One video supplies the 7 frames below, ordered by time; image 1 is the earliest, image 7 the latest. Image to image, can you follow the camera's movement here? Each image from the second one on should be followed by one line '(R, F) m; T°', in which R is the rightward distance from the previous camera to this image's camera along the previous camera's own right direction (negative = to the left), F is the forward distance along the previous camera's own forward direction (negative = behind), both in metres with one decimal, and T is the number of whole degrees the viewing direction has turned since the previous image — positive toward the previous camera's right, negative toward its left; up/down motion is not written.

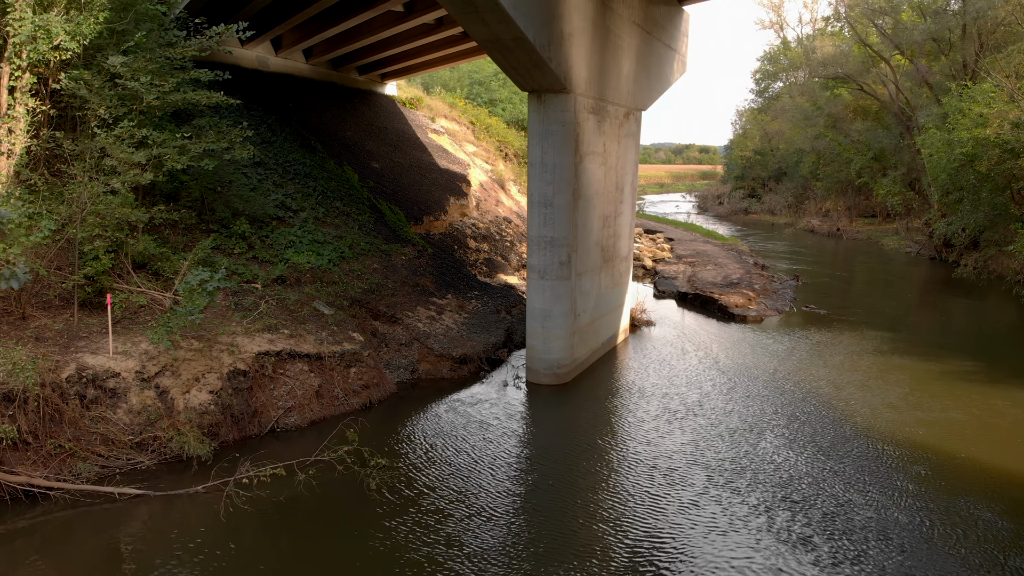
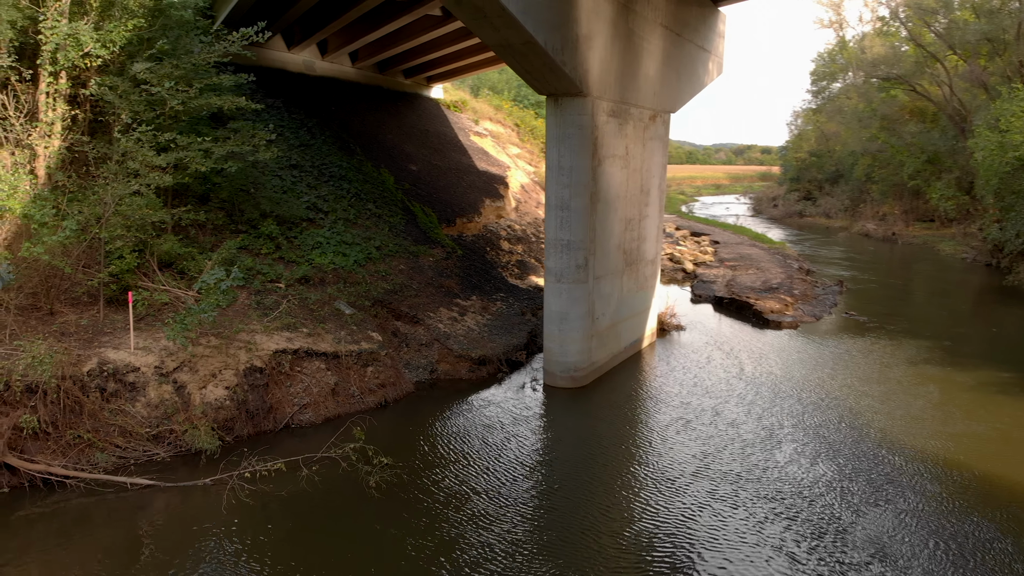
(+0.4, 0.0) m; -4°
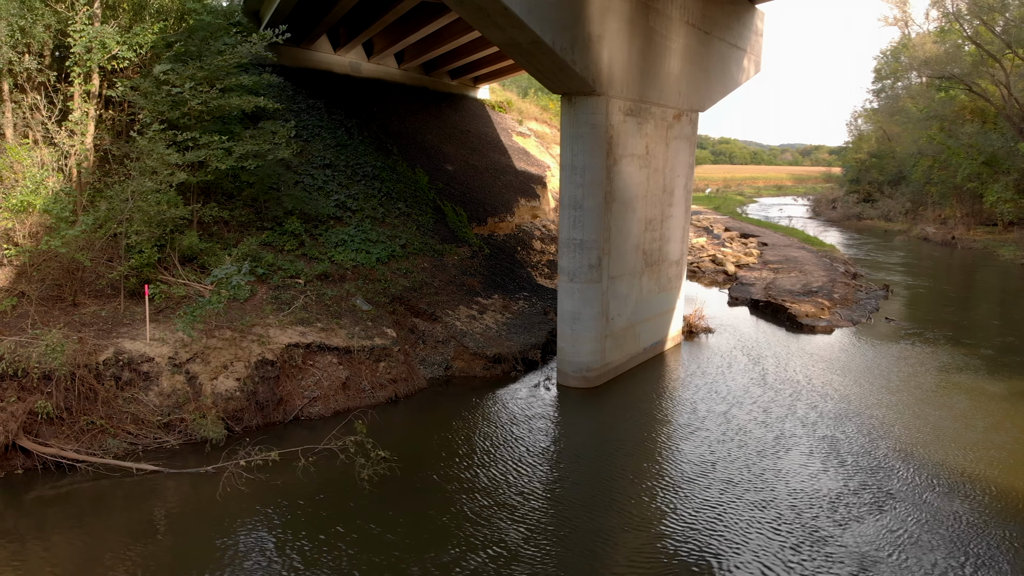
(+0.4, 0.0) m; -4°
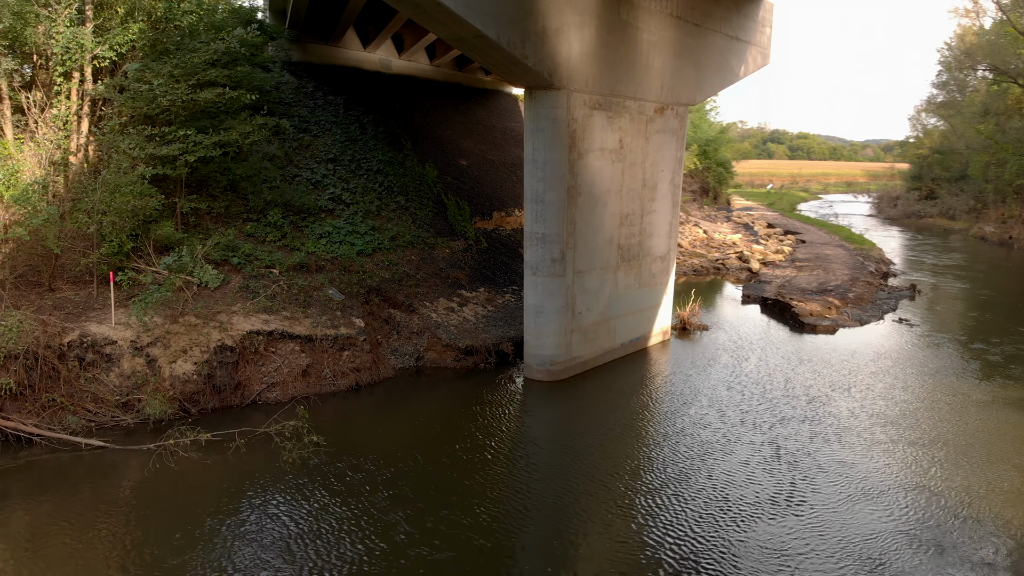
(+1.0, -0.3) m; -1°
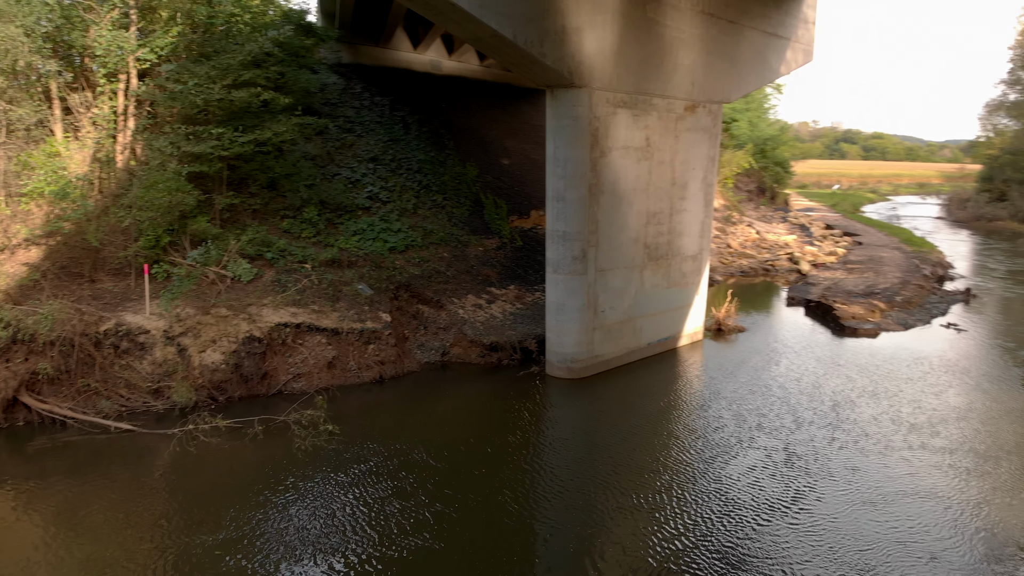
(+0.4, 0.0) m; -4°
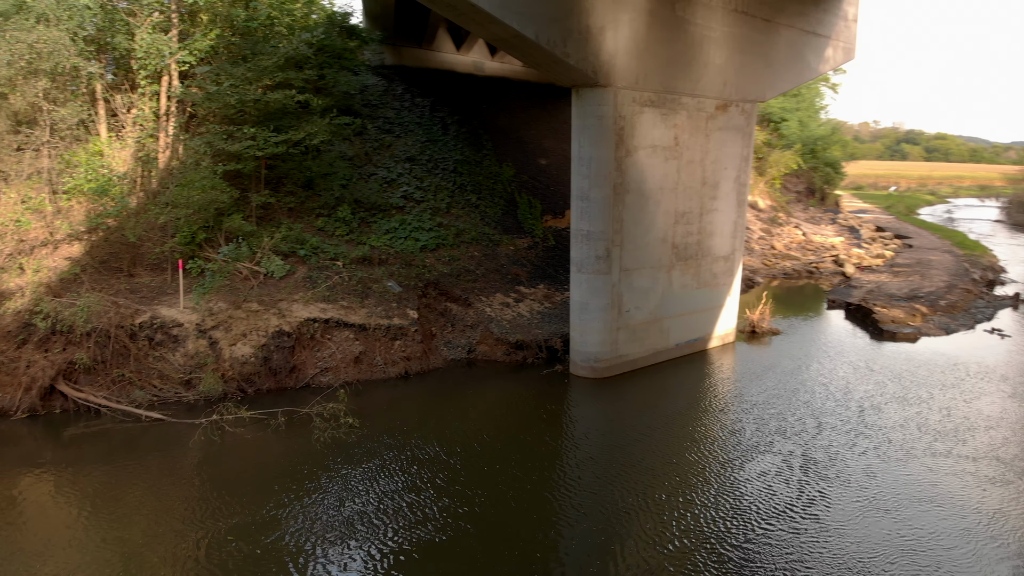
(+0.2, 0.0) m; -4°
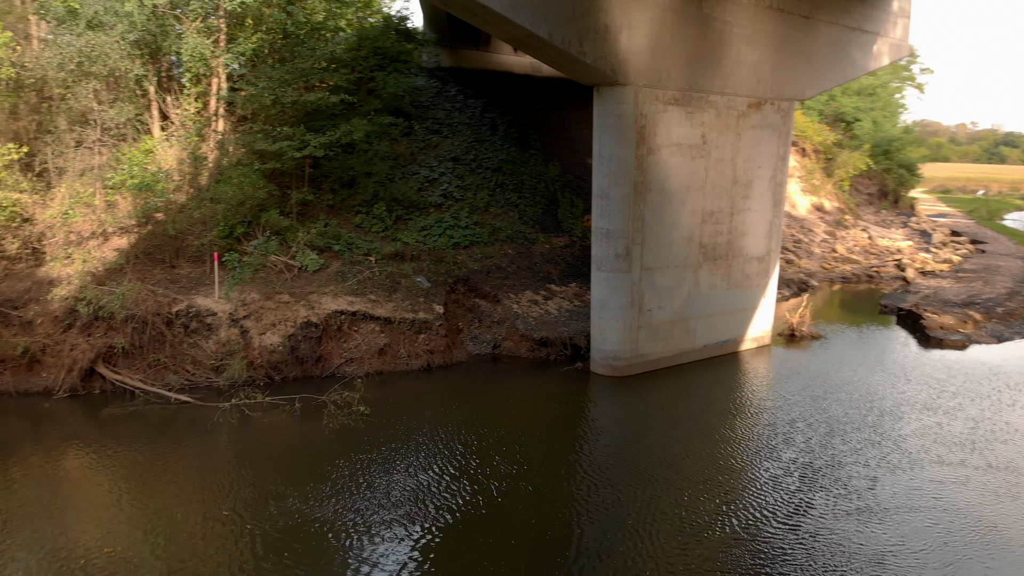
(+0.5, -0.2) m; -5°
